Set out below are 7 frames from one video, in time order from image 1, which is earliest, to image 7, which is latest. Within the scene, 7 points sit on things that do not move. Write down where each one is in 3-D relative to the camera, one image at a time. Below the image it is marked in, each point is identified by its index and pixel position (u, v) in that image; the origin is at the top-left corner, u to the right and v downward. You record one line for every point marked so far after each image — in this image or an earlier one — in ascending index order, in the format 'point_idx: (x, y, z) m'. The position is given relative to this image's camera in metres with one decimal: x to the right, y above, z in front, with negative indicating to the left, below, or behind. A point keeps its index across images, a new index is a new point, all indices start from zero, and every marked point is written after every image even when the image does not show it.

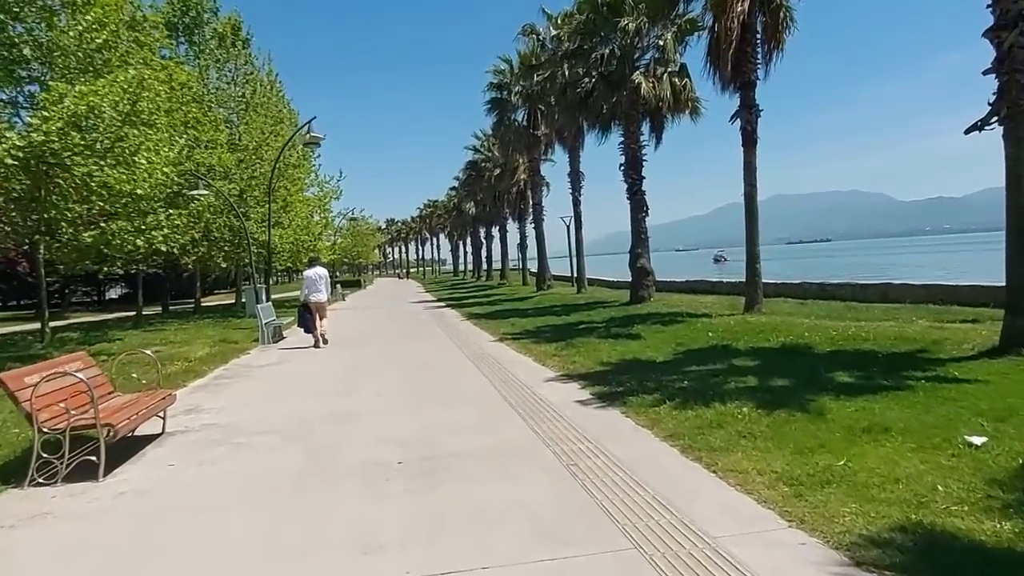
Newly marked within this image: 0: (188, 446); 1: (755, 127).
0: (-3.3, -1.6, +7.9) m
1: (+5.6, +3.7, +18.0) m
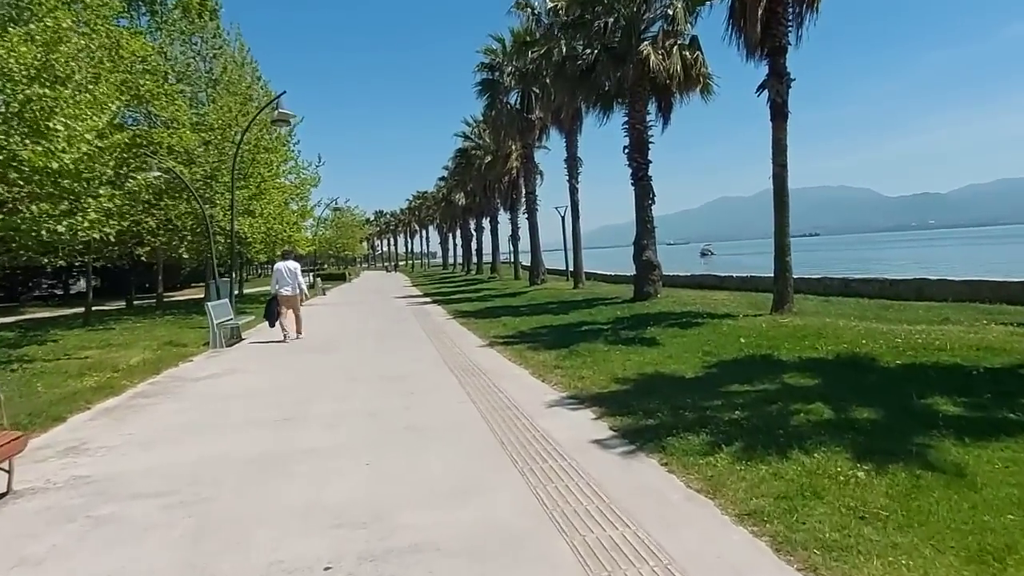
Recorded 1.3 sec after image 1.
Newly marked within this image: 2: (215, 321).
0: (-3.3, -1.6, +5.4) m
1: (+5.4, +3.7, +15.5) m
2: (-6.6, -0.7, +17.6) m
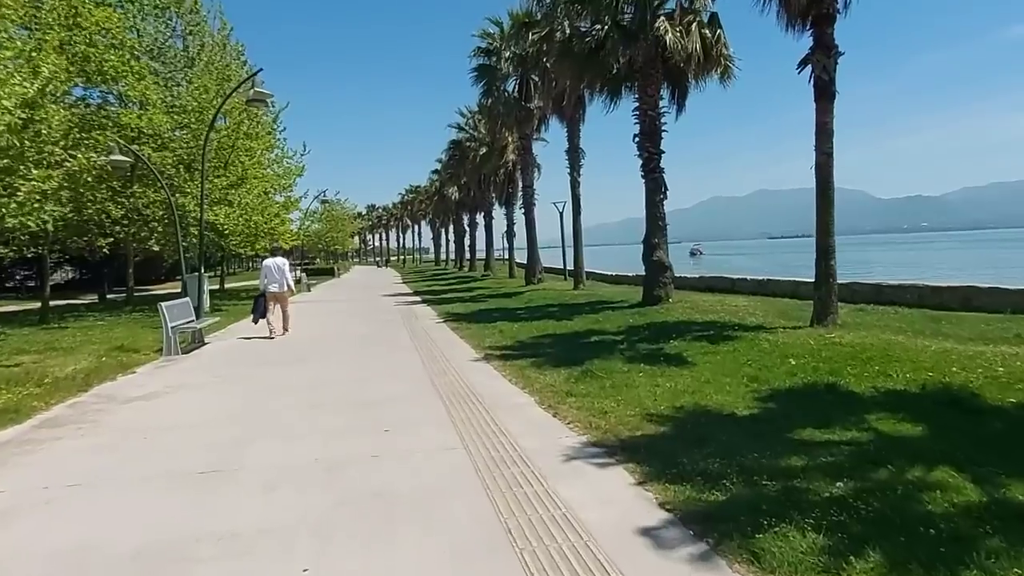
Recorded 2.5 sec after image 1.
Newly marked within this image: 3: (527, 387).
0: (-3.3, -1.7, +3.2) m
1: (+5.5, +3.6, +13.4) m
2: (-6.6, -0.7, +15.4) m
3: (+0.2, -1.3, +10.0) m
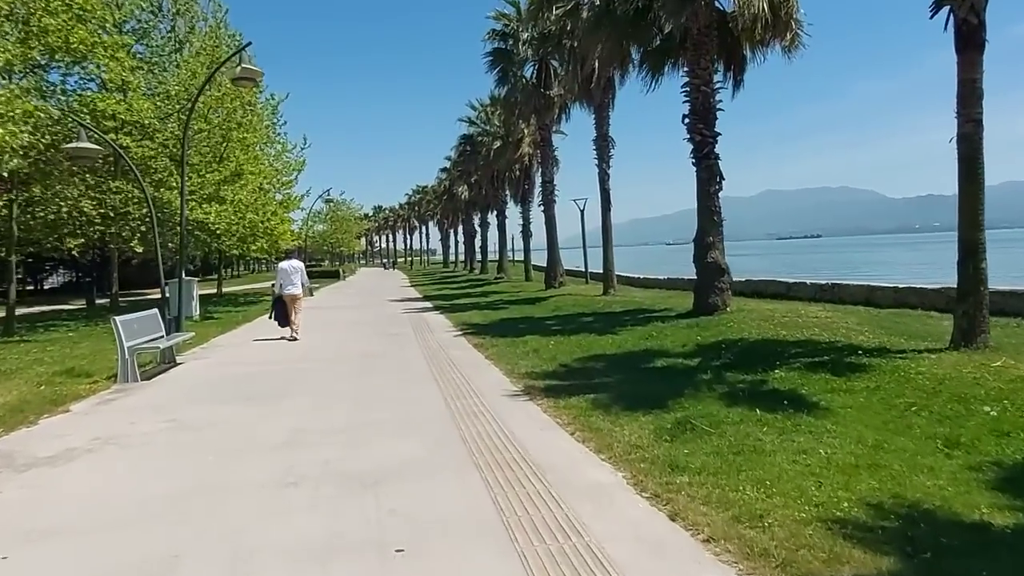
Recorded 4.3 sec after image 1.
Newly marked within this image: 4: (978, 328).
0: (-2.7, -1.8, 0.0) m
1: (+6.1, +3.5, +10.2) m
2: (-6.0, -0.8, +12.3) m
3: (+0.8, -1.4, +6.8) m
4: (+6.1, -0.5, +10.3) m
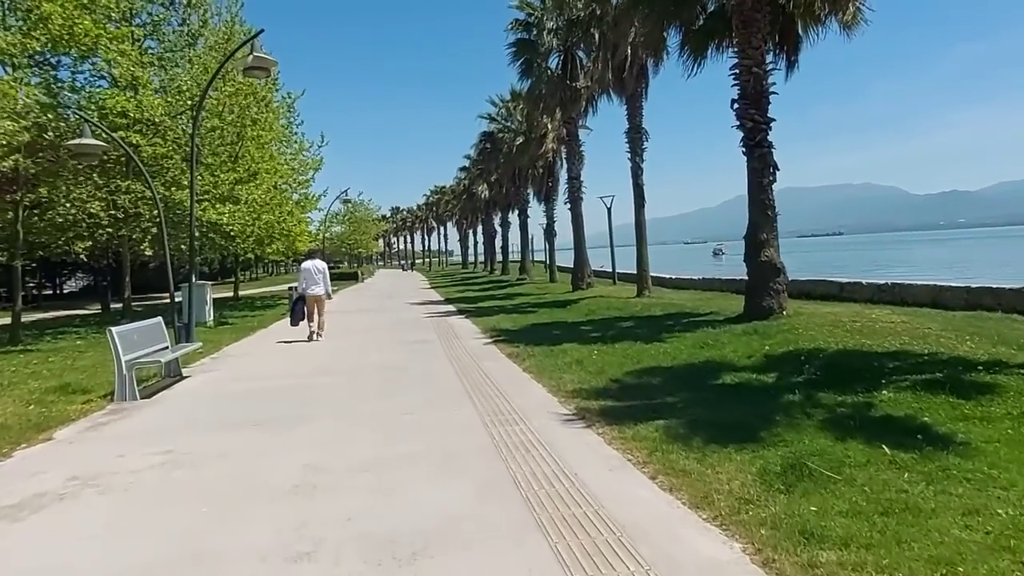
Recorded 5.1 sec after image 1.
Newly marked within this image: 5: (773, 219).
0: (-2.4, -1.9, -1.4) m
1: (+6.6, +3.4, +8.5) m
2: (-5.4, -0.9, +10.9) m
3: (+1.3, -1.4, +5.3) m
4: (+6.7, -0.5, +8.7) m
5: (+5.5, +1.5, +16.7) m
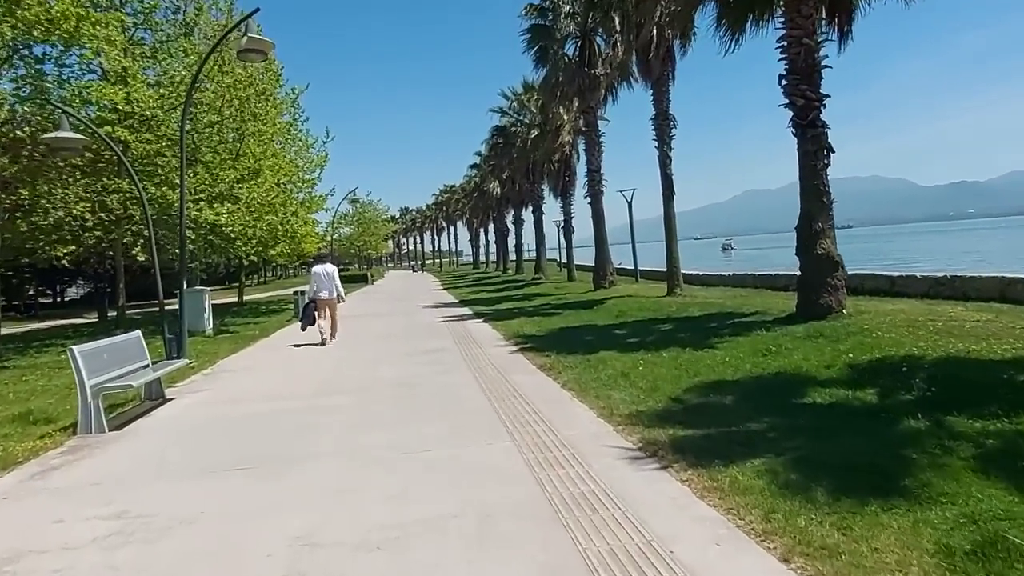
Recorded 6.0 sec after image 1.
0: (-2.1, -2.0, -3.1) m
1: (+6.9, +3.5, +6.7) m
2: (-4.9, -1.1, +9.2) m
3: (+1.7, -1.5, +3.6) m
4: (+7.1, -0.5, +6.9) m
5: (+6.0, +1.5, +14.9) m
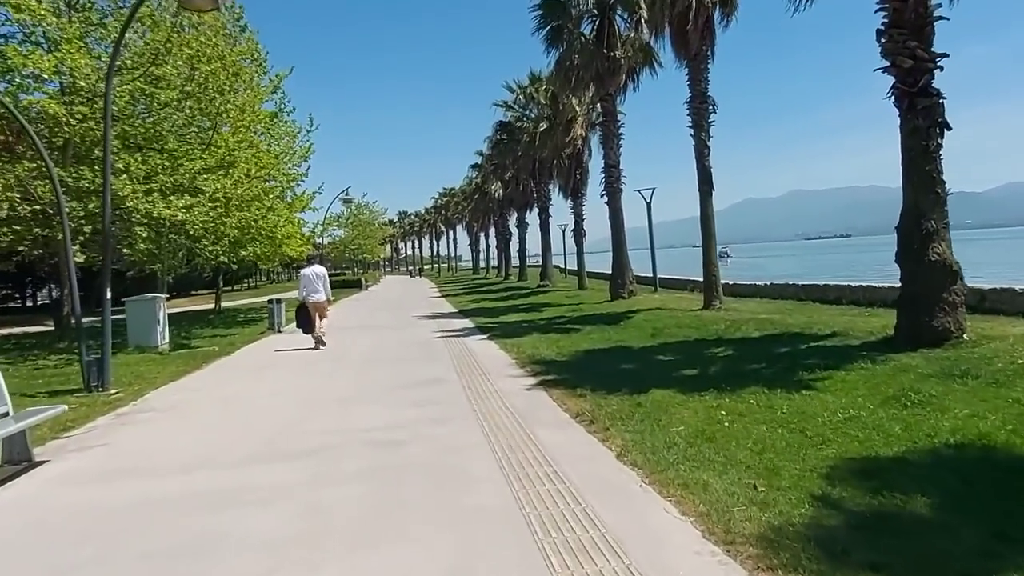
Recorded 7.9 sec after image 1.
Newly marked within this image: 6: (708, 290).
0: (-1.8, -2.0, -6.6) m
1: (+7.3, +3.3, +3.3) m
2: (-4.6, -1.2, +5.7) m
3: (+1.9, -1.6, +0.1) m
4: (+7.4, -0.7, +3.4) m
5: (+6.3, +1.3, +11.5) m
6: (+5.0, 0.0, +20.0) m
